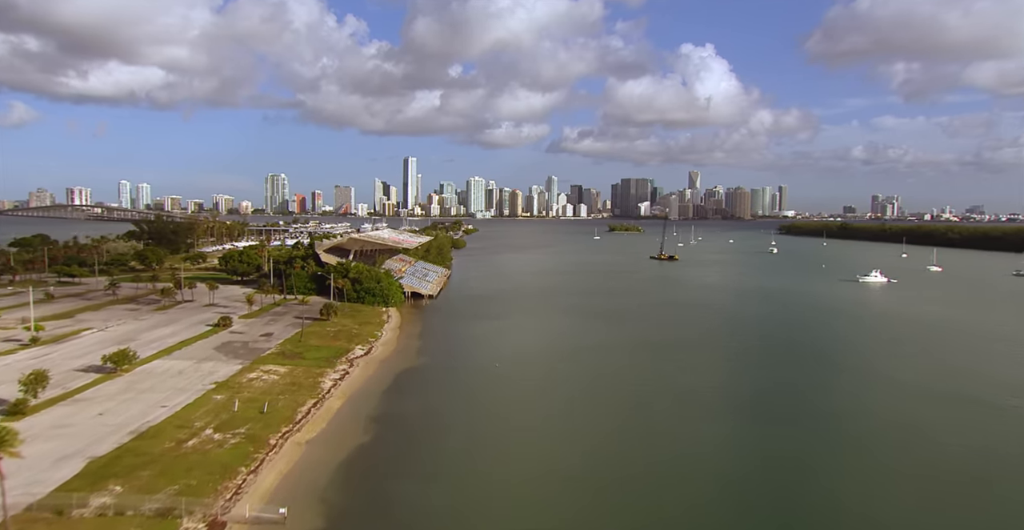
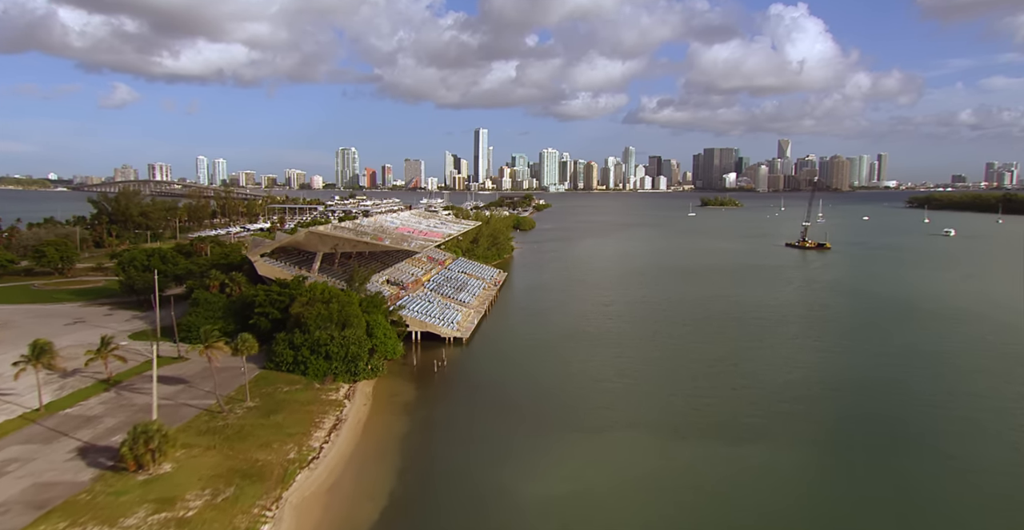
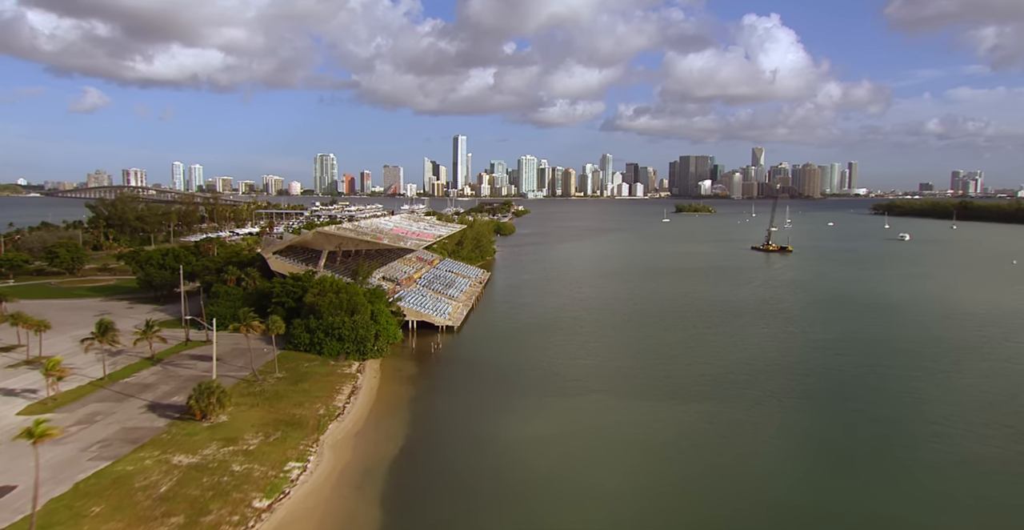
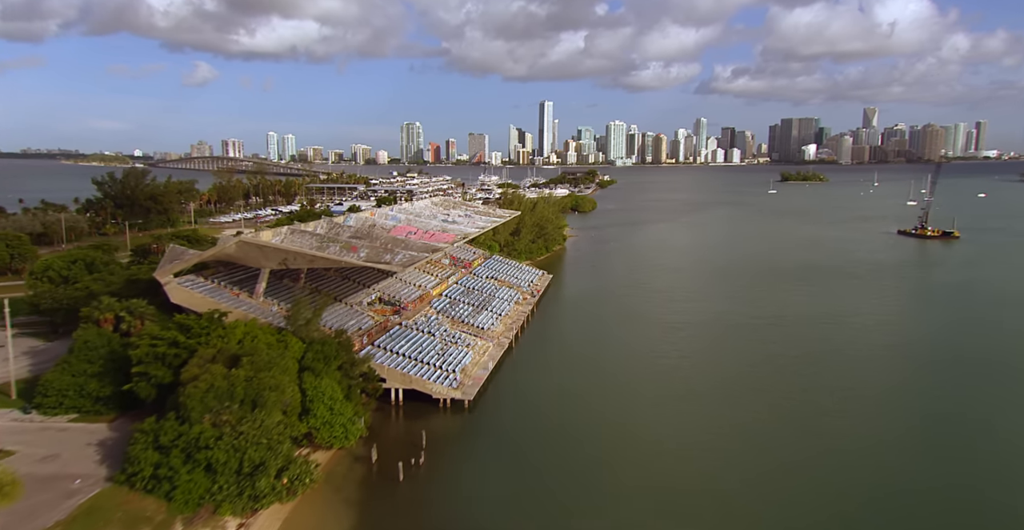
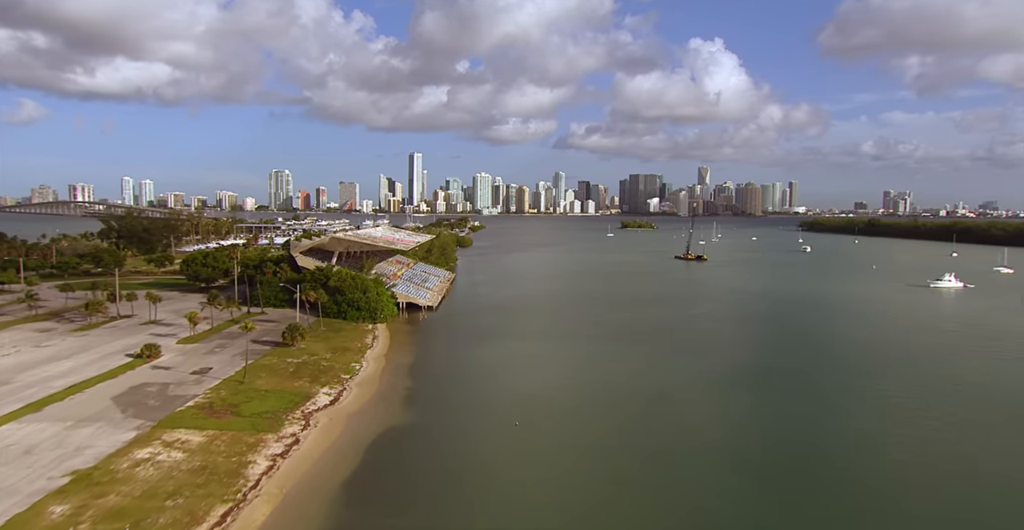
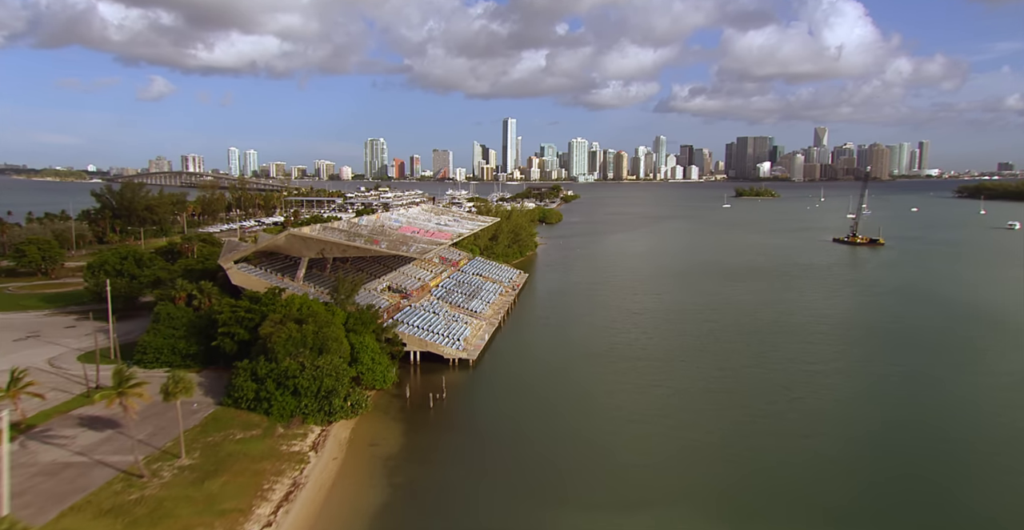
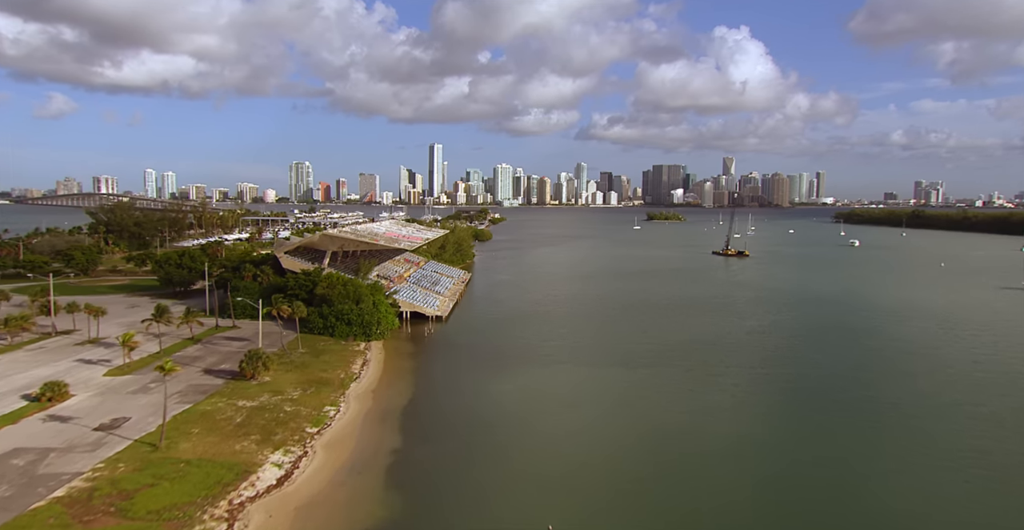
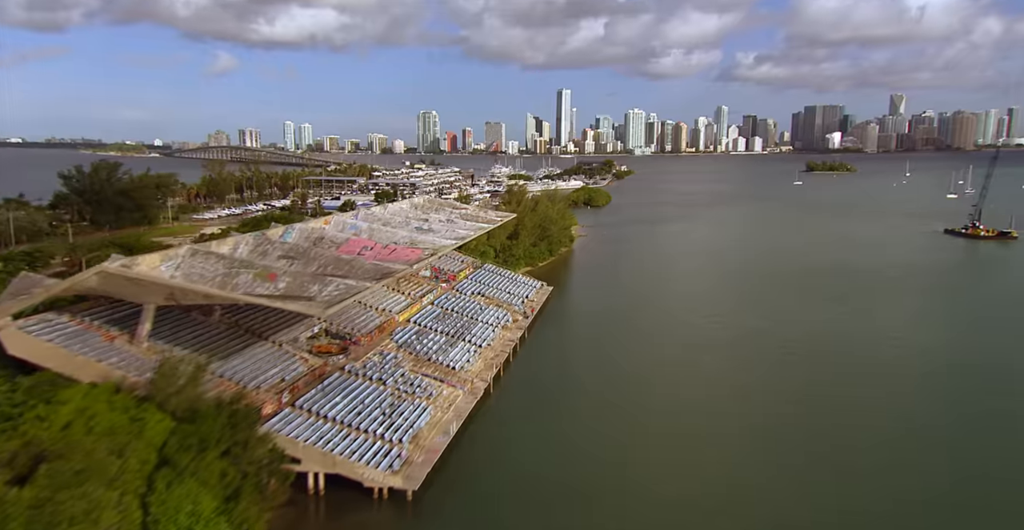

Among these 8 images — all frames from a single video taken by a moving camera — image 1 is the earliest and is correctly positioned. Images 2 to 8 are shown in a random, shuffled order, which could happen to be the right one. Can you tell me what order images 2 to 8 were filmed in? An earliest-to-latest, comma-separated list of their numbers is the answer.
5, 7, 3, 2, 6, 4, 8
